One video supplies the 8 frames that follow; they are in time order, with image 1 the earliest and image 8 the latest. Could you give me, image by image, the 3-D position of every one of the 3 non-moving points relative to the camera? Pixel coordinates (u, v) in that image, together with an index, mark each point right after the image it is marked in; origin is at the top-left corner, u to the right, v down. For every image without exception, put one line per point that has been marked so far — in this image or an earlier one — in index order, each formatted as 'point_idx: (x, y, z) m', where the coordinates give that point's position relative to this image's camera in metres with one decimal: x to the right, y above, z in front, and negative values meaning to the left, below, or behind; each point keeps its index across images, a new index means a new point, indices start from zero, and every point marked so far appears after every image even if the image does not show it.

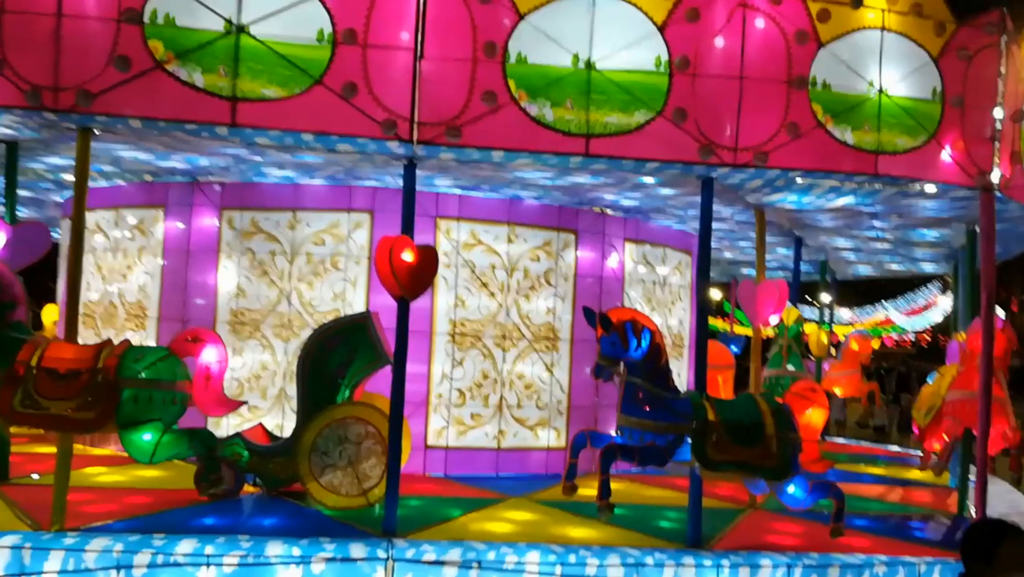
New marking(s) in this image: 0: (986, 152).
0: (+3.7, +1.0, +5.8) m
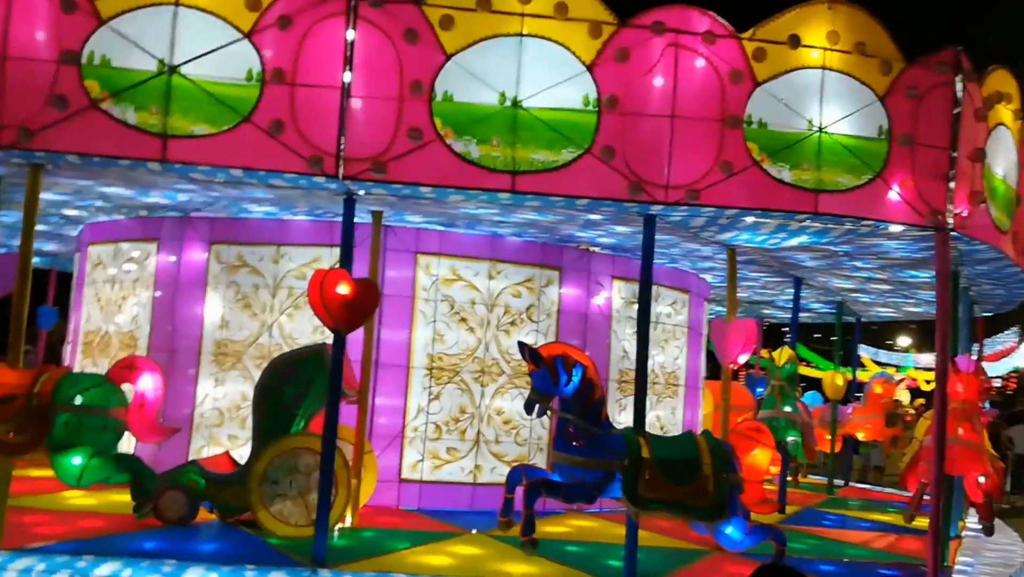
0: (+3.2, +0.7, +5.7) m
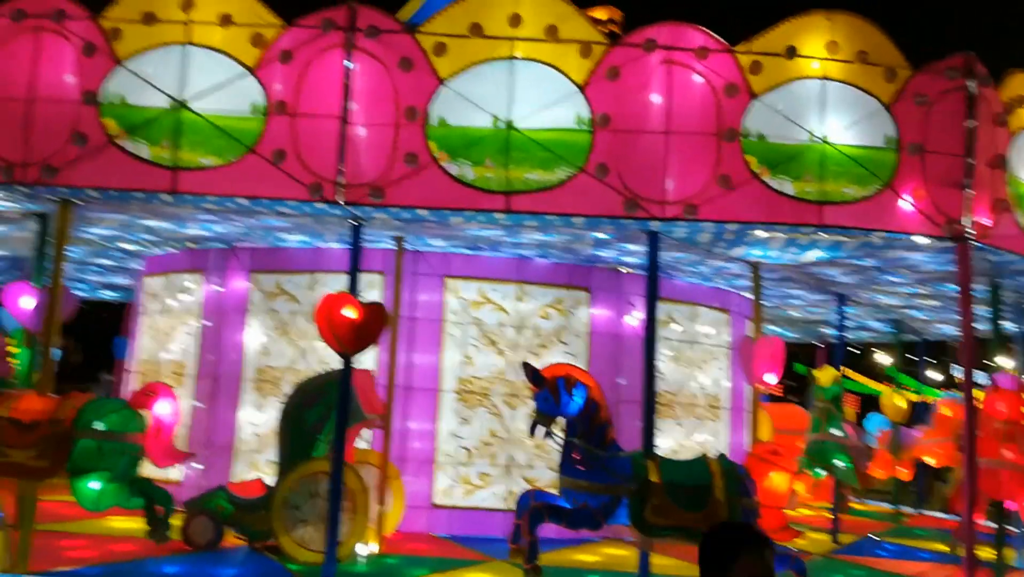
0: (+3.2, +0.6, +5.4) m
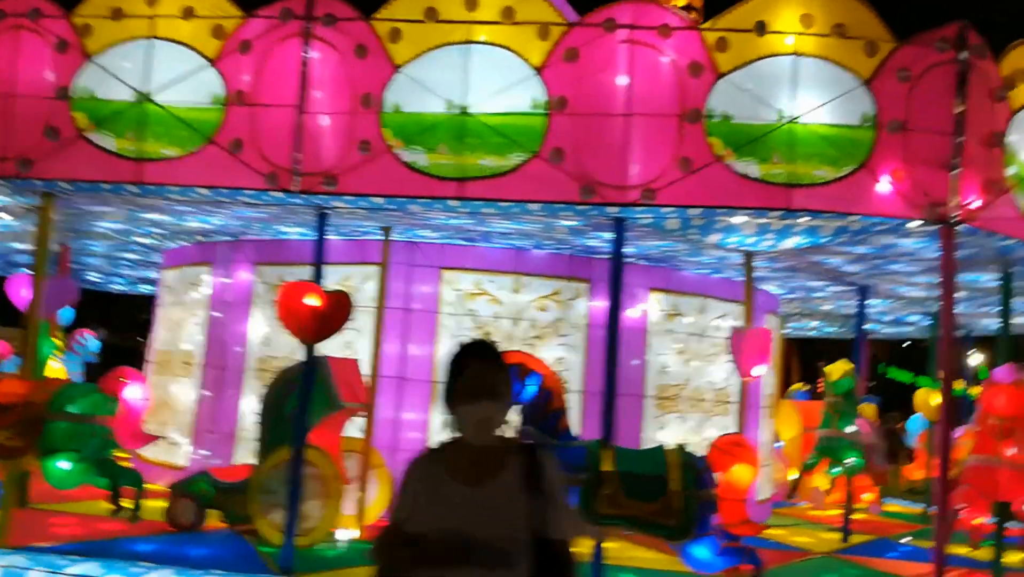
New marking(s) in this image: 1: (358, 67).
0: (+2.9, +0.7, +5.2) m
1: (-1.1, +1.5, +5.2) m
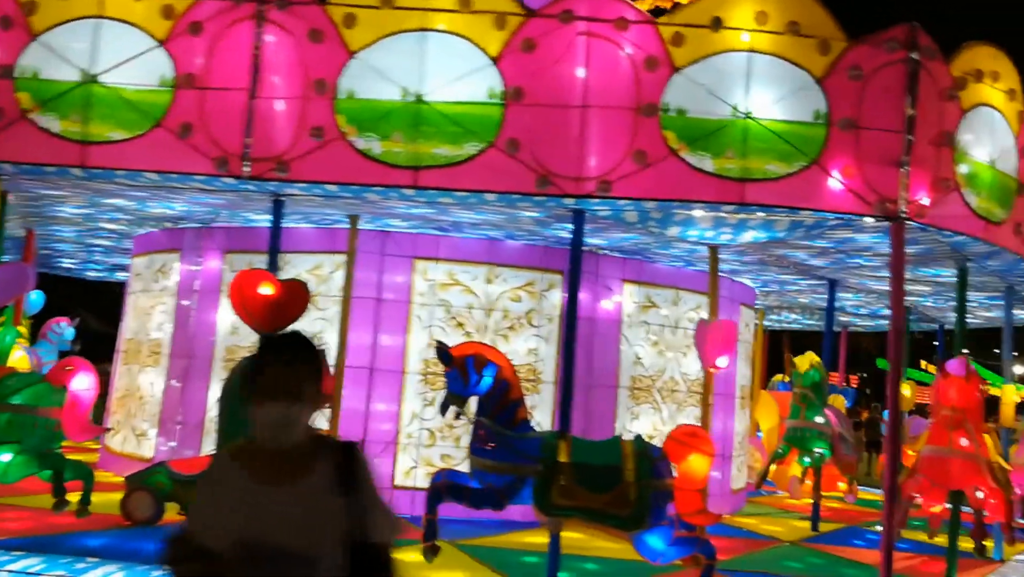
0: (+2.6, +0.8, +5.2) m
1: (-1.4, +1.6, +5.1) m
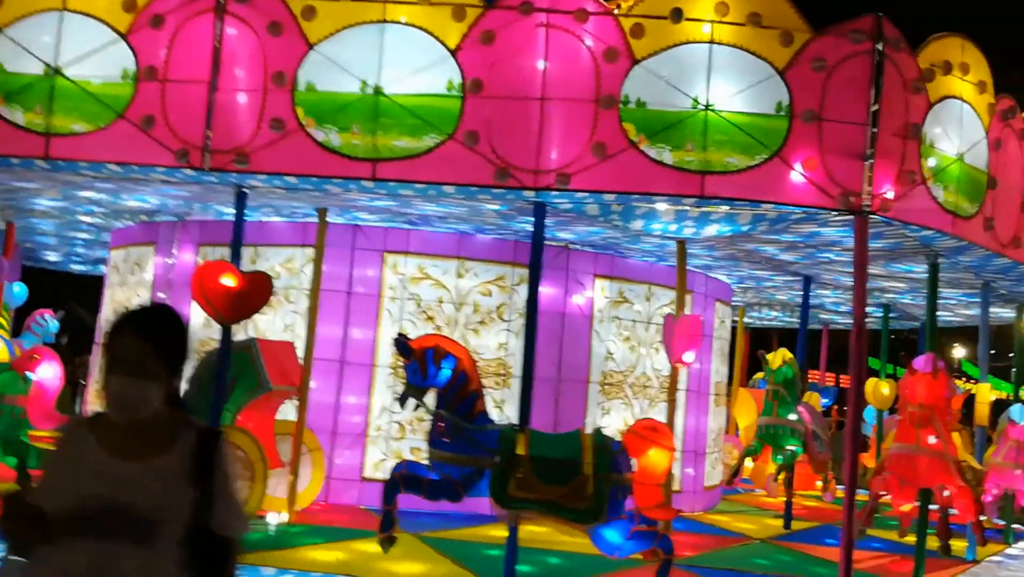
0: (+2.3, +0.8, +5.2) m
1: (-1.6, +1.7, +5.1) m
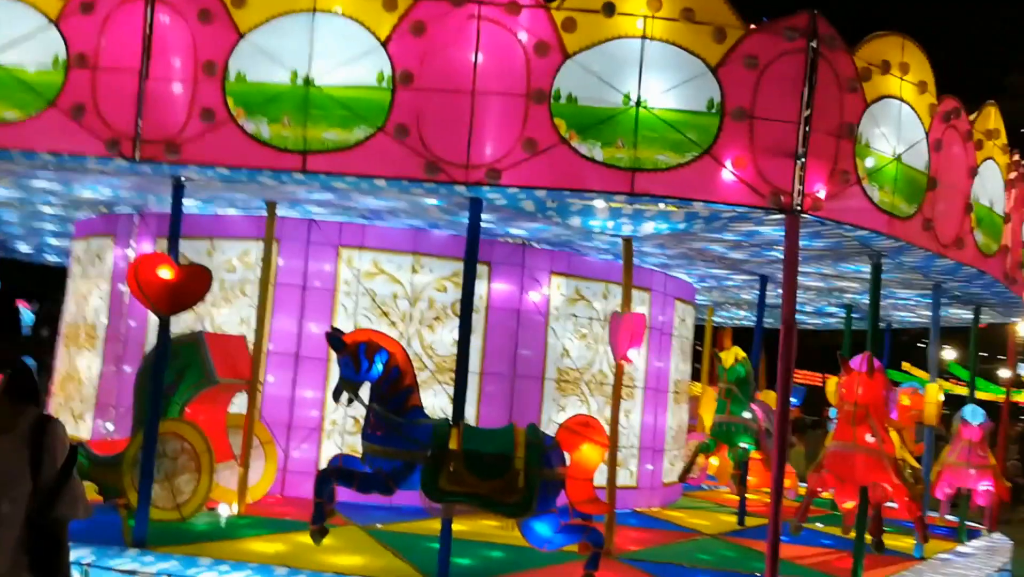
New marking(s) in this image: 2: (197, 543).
0: (+1.9, +0.8, +5.3) m
1: (-2.1, +1.7, +5.1) m
2: (-2.5, -2.0, +6.1) m
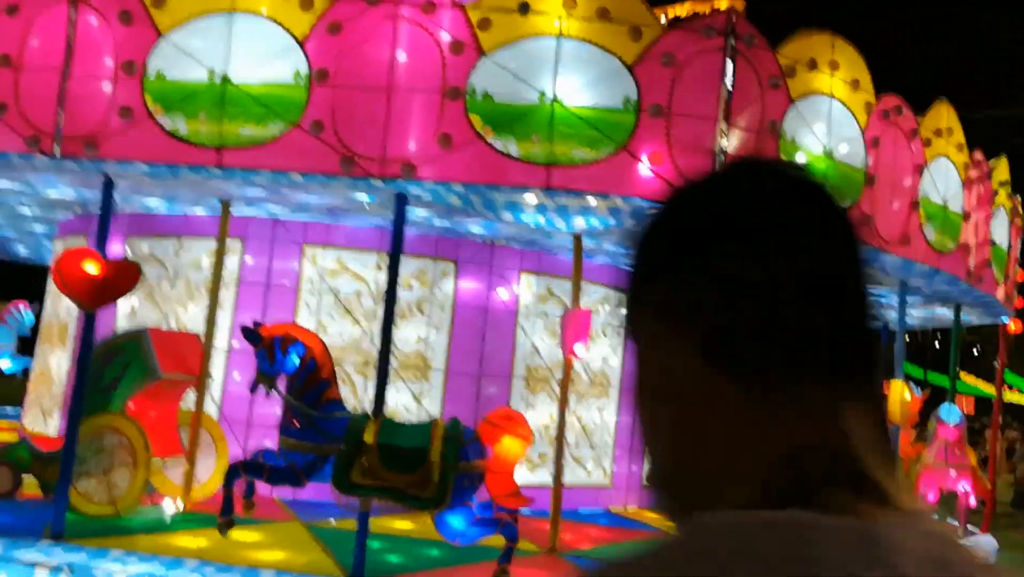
0: (+1.3, +0.8, +5.2) m
1: (-2.7, +1.7, +5.2) m
2: (-3.0, -2.0, +6.1) m
